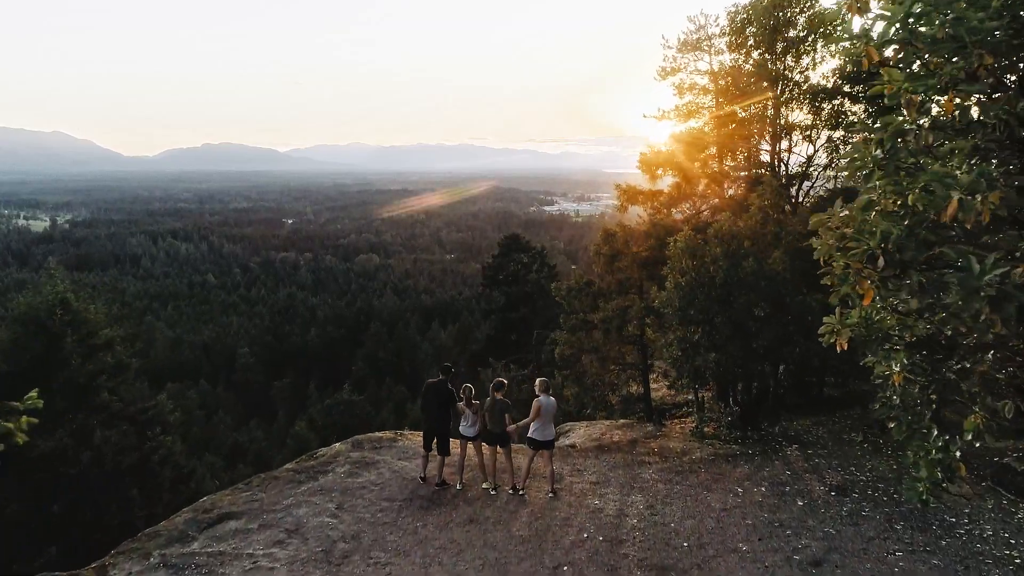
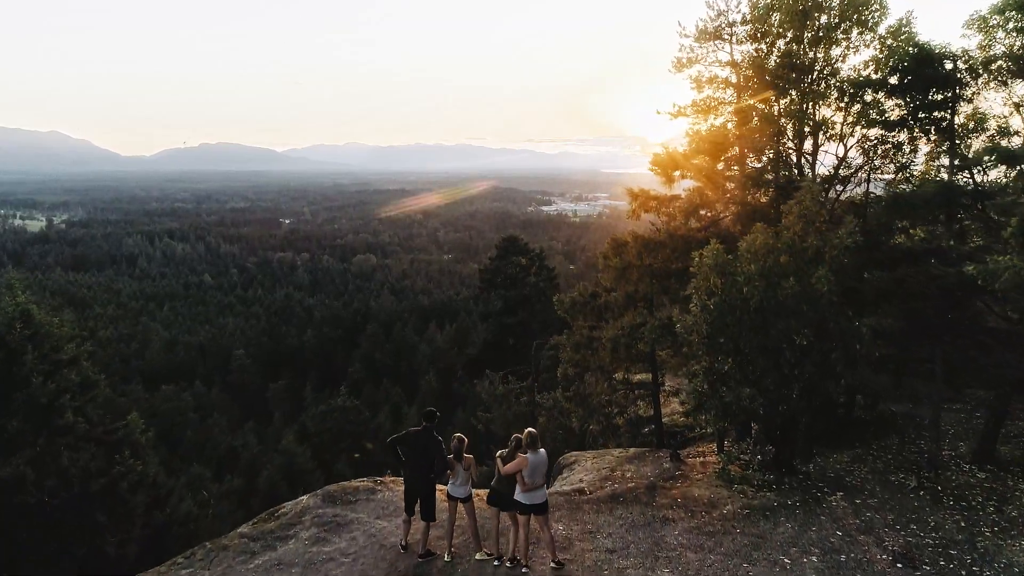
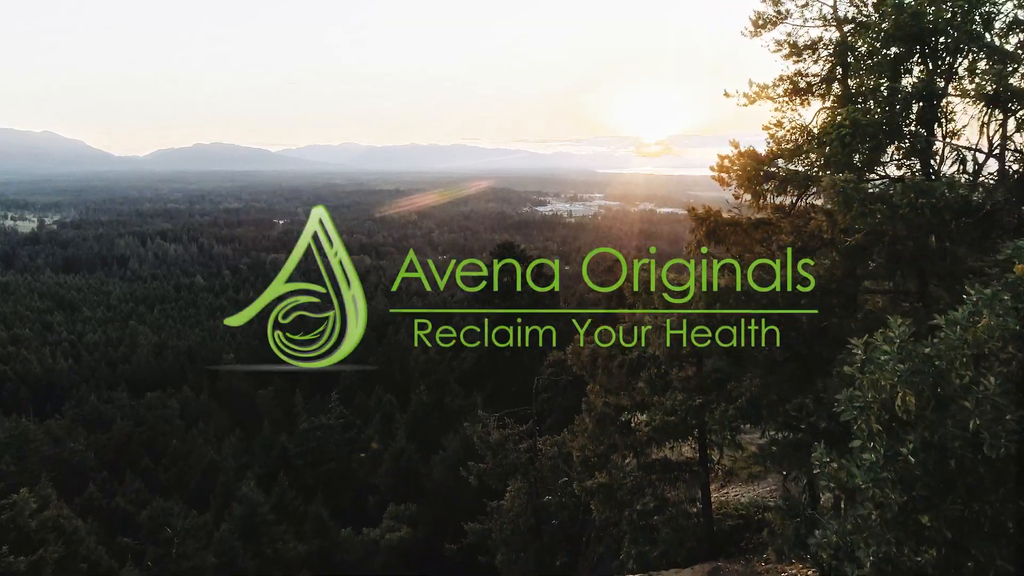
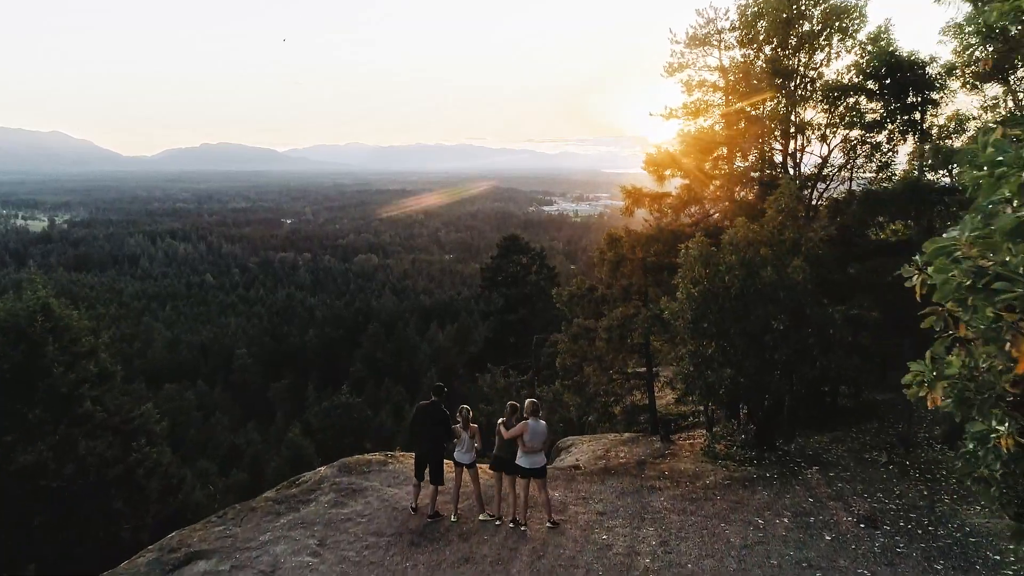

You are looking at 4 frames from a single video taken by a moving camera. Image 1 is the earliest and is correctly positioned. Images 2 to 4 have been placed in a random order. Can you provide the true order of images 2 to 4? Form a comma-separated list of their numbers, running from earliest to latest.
4, 2, 3
